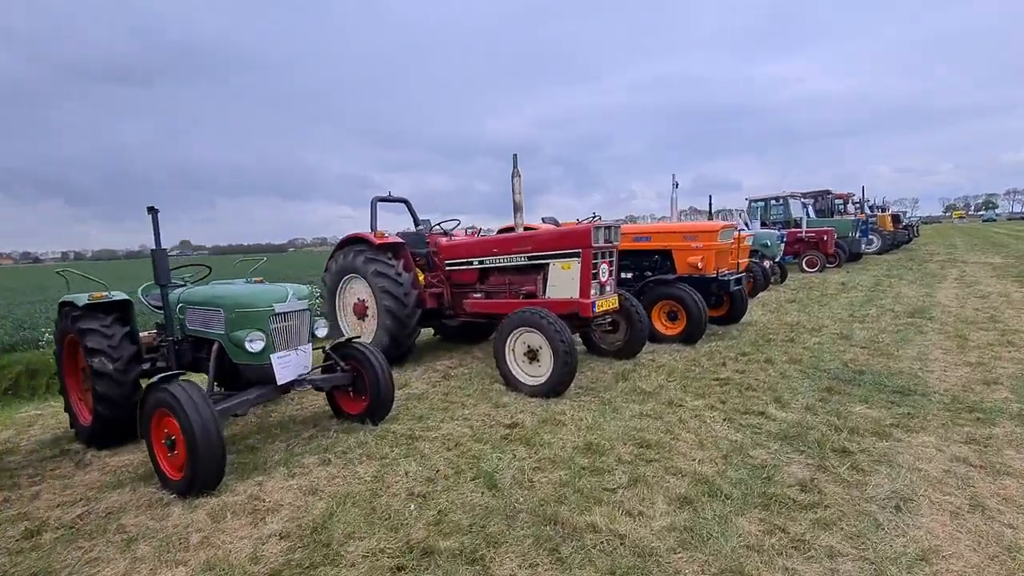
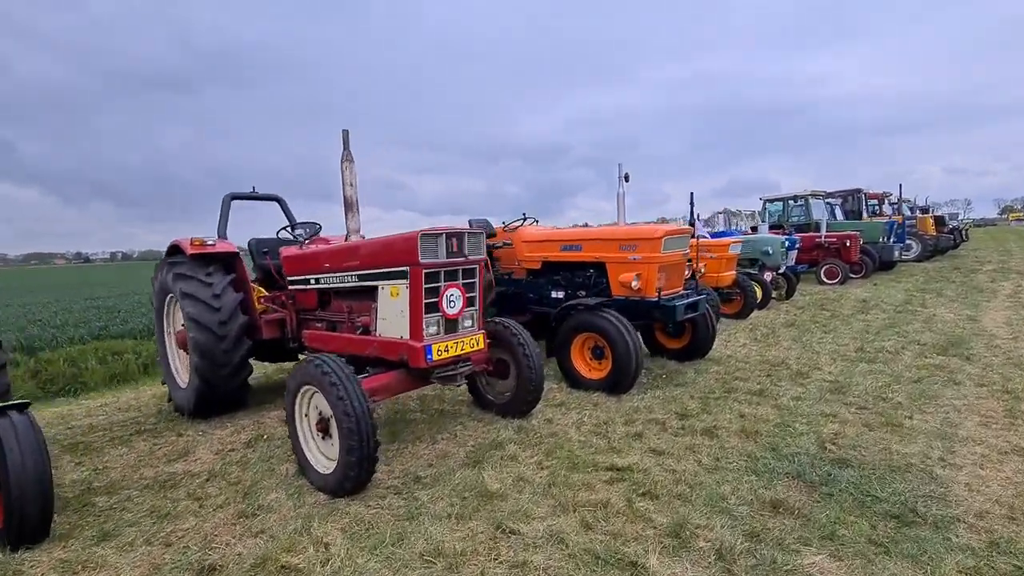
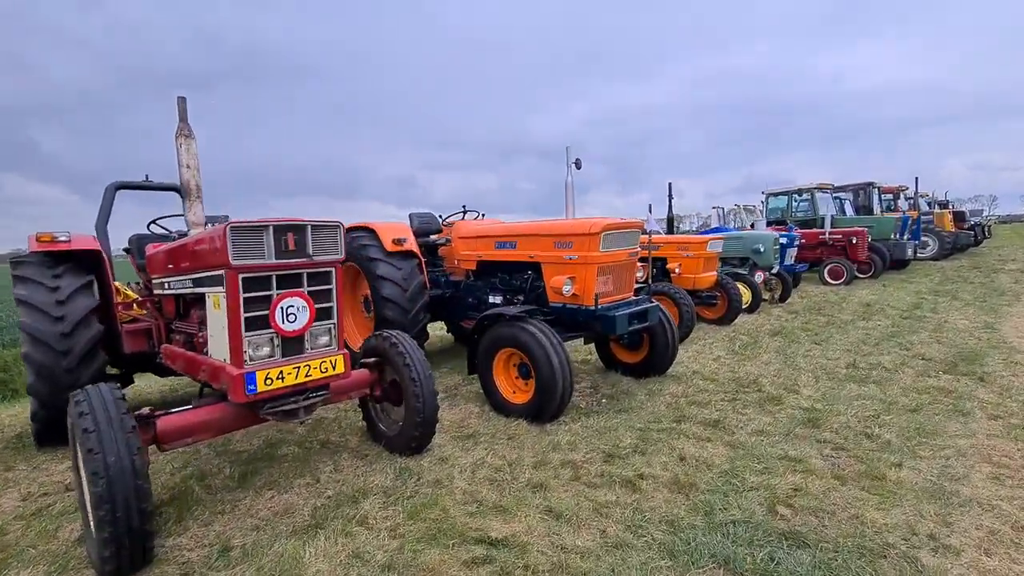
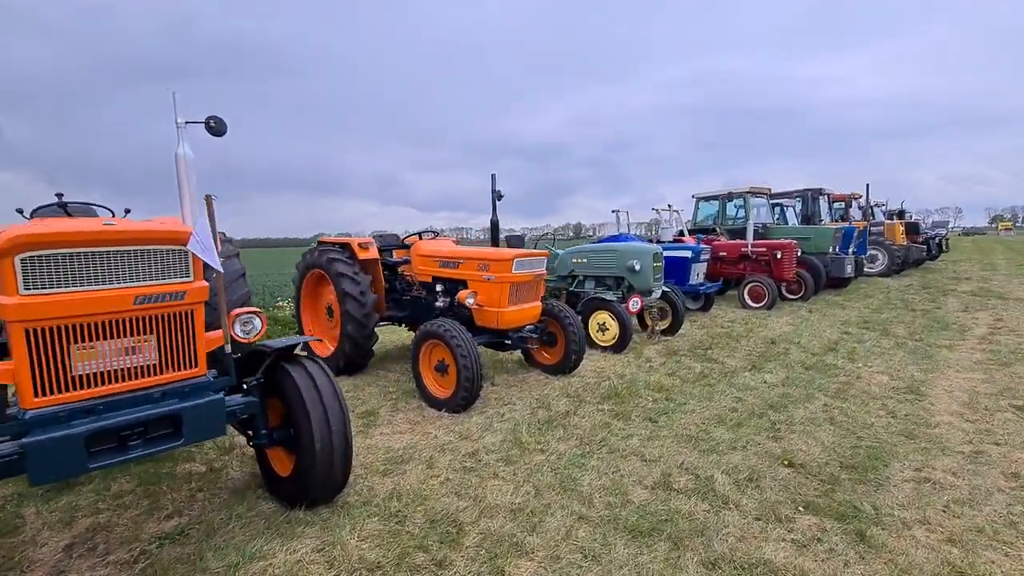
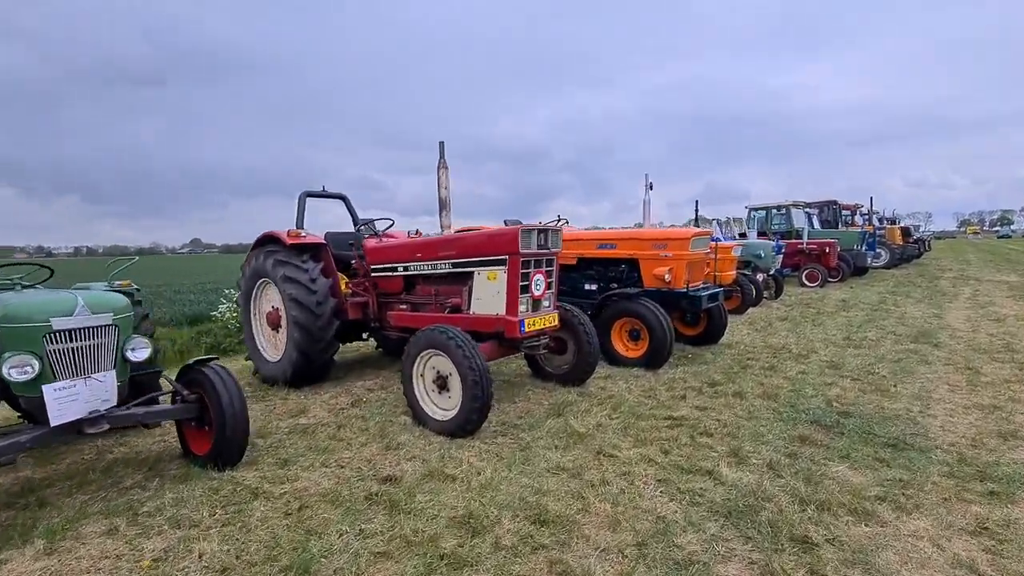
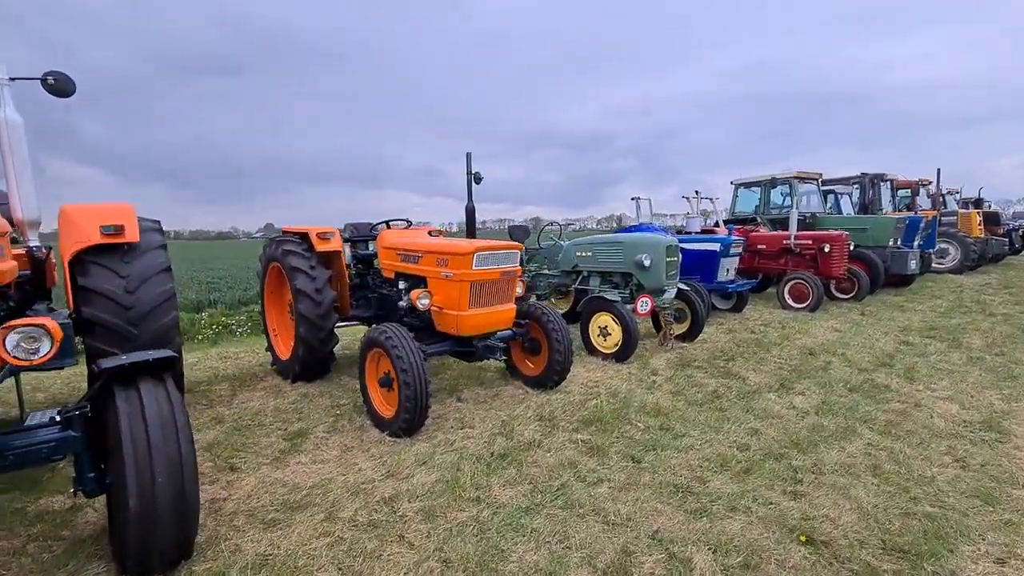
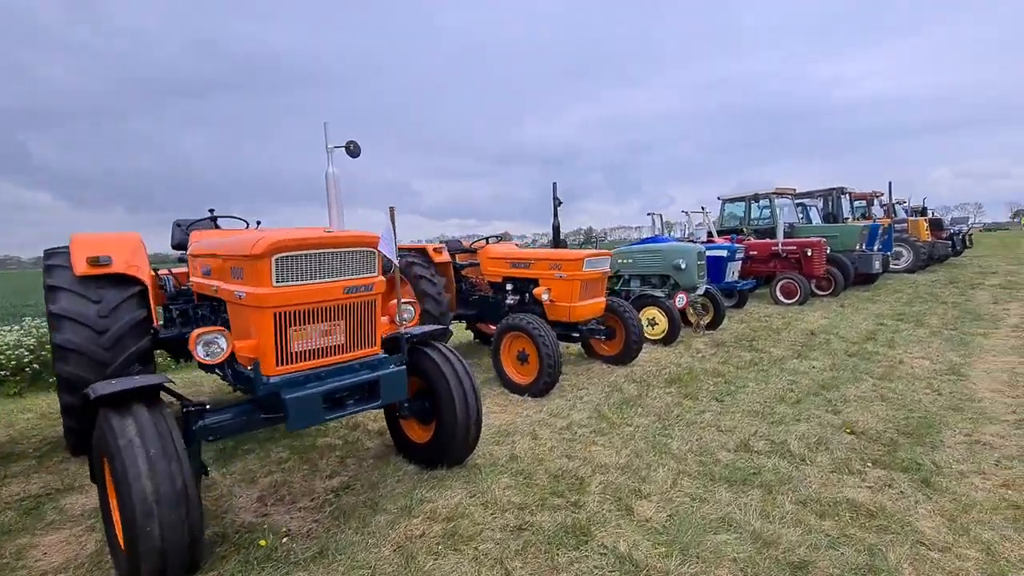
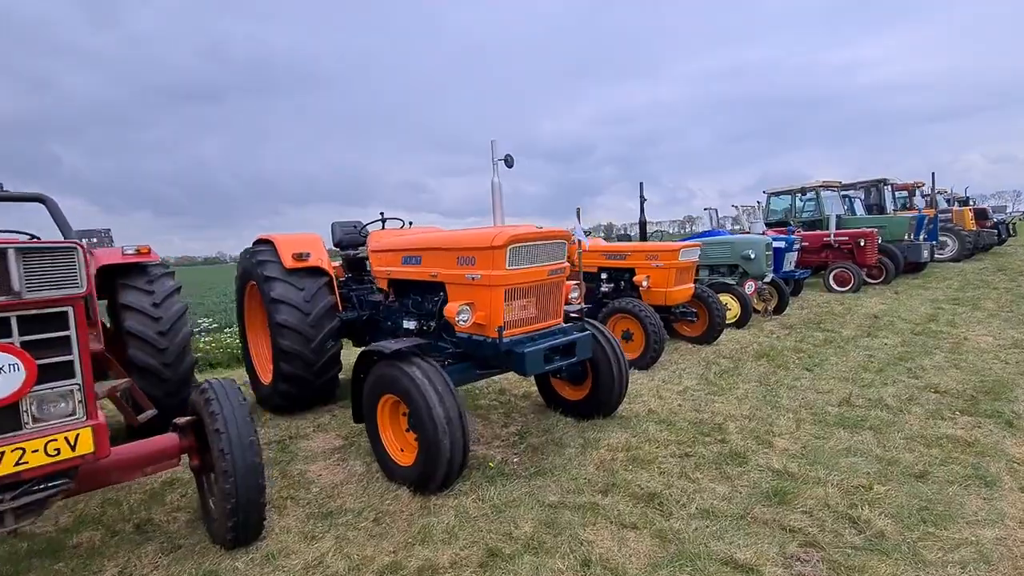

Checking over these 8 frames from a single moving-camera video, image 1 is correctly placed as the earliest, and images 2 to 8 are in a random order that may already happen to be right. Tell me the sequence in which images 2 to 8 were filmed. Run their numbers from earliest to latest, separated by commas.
5, 2, 3, 8, 7, 4, 6
